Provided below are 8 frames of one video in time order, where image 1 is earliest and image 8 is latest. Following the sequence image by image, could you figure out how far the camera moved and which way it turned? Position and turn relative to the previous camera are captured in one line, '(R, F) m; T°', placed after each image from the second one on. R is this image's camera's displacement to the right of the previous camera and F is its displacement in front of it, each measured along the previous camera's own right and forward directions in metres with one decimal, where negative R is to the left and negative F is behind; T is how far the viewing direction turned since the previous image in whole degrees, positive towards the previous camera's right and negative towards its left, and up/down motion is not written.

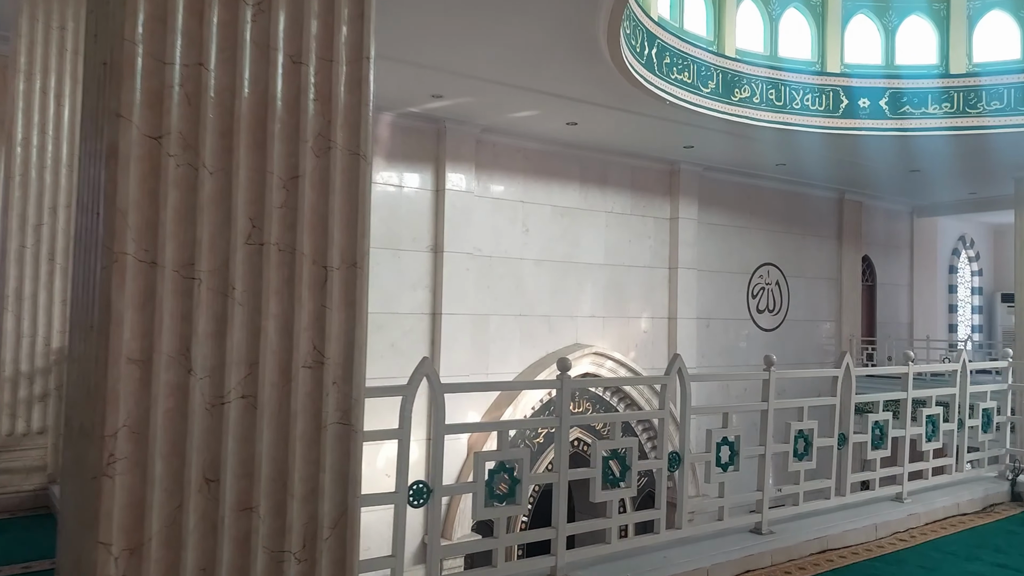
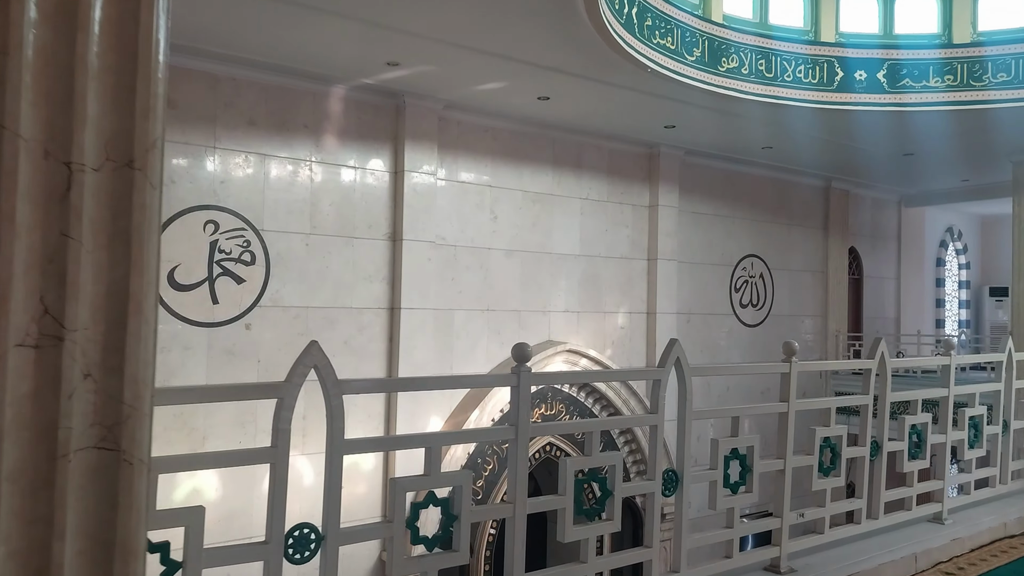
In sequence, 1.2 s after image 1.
(+0.1, +0.6) m; +2°
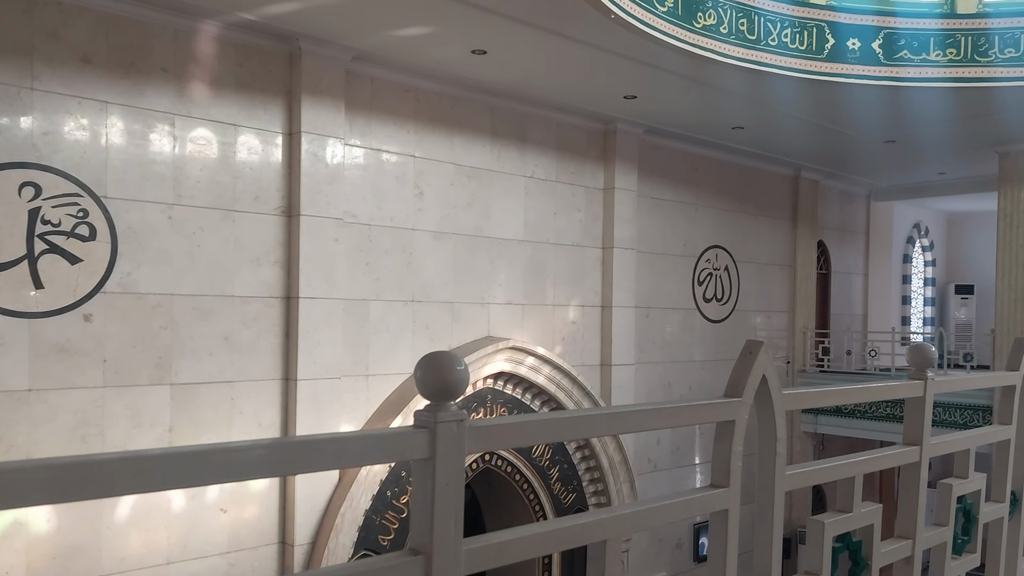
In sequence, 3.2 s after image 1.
(+0.2, +0.7) m; +2°
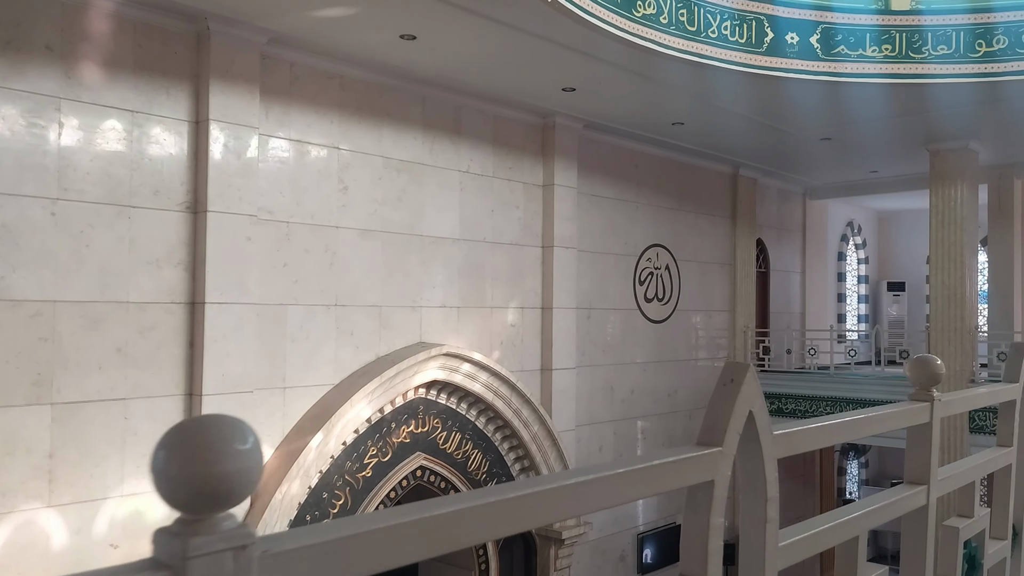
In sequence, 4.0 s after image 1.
(0.0, +0.3) m; +4°
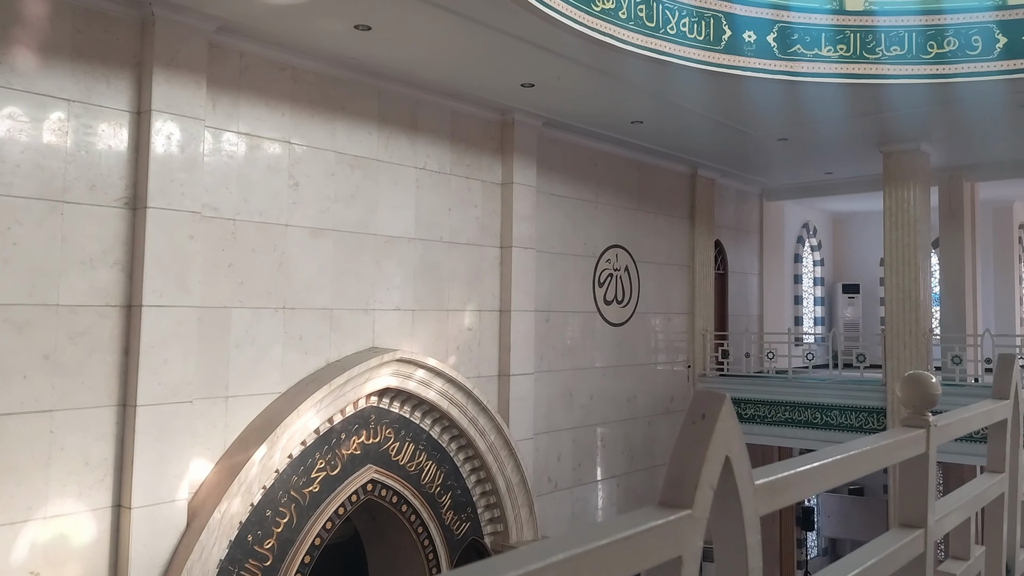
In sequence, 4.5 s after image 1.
(0.0, +0.1) m; +3°
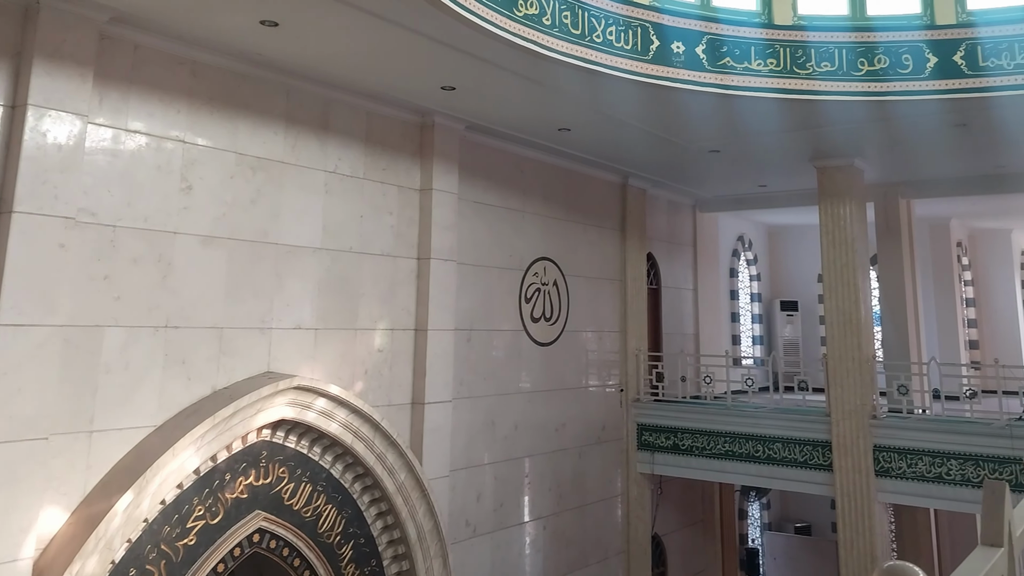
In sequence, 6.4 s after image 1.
(+0.1, +0.4) m; +4°
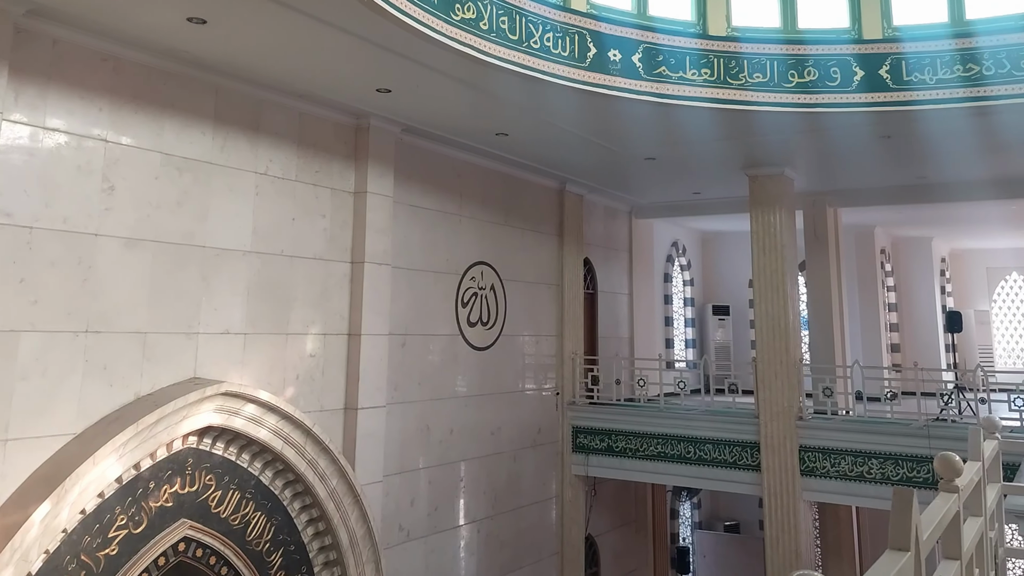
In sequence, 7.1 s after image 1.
(0.0, 0.0) m; +4°
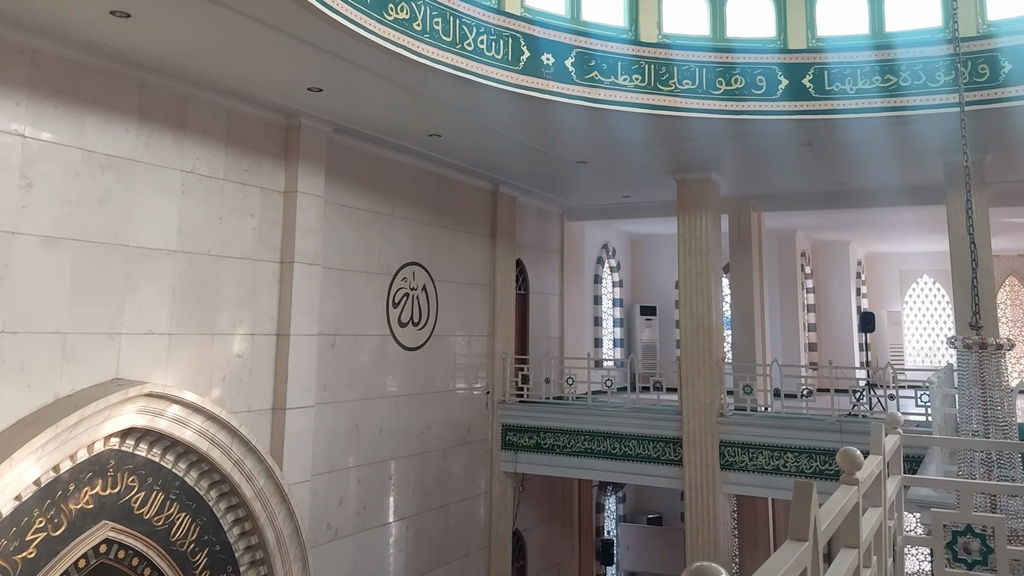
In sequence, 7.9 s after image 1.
(0.0, -0.1) m; +4°
